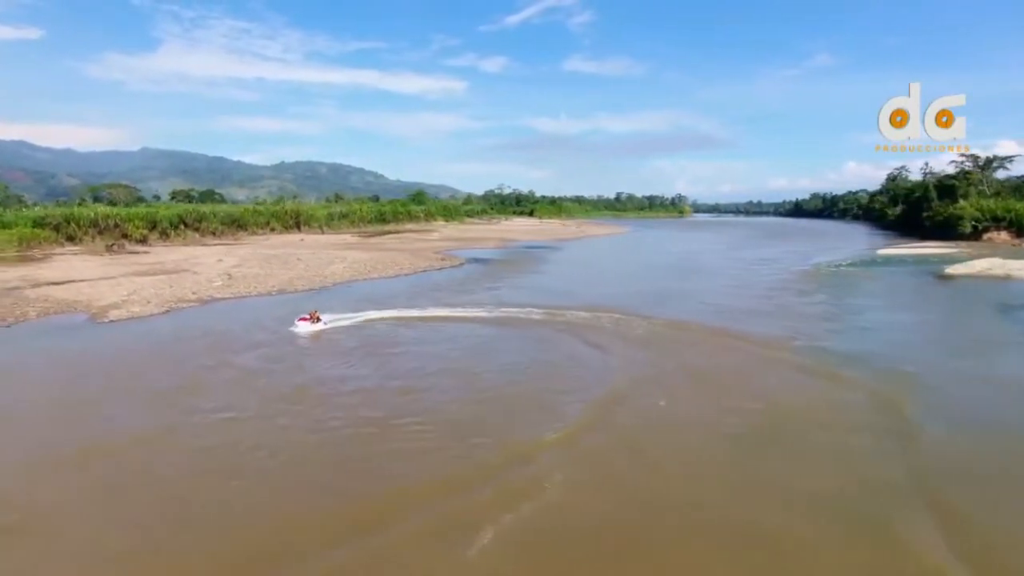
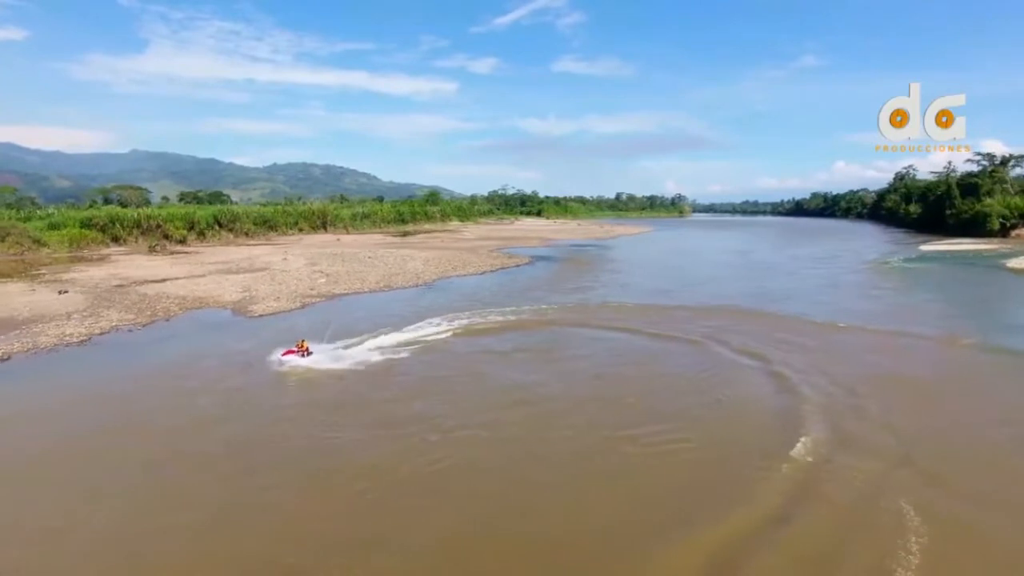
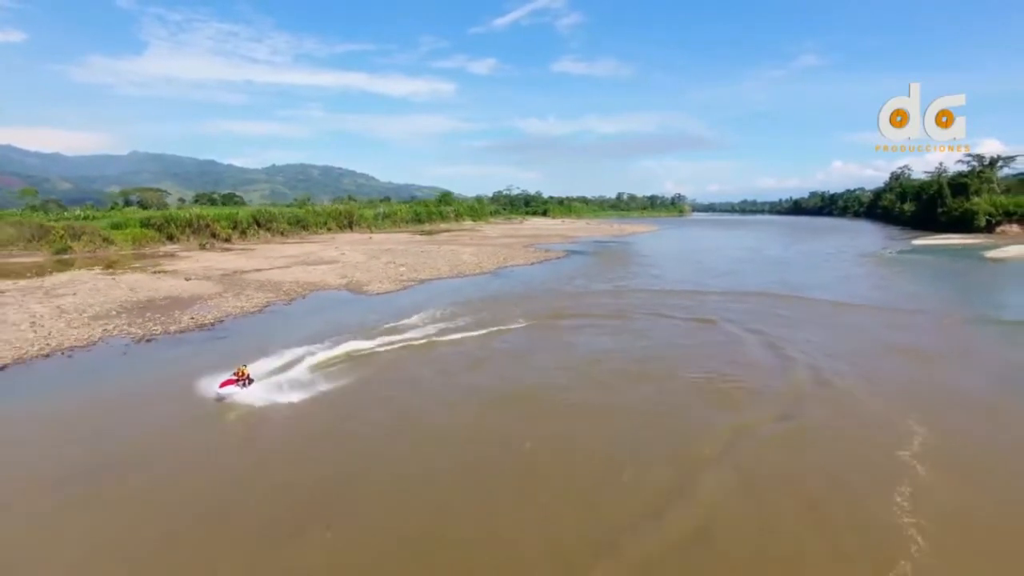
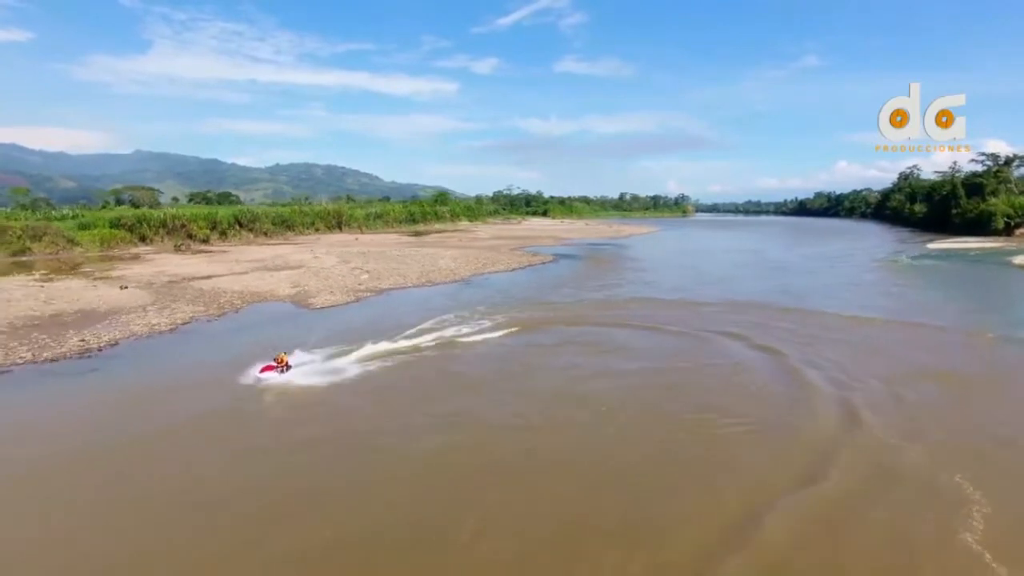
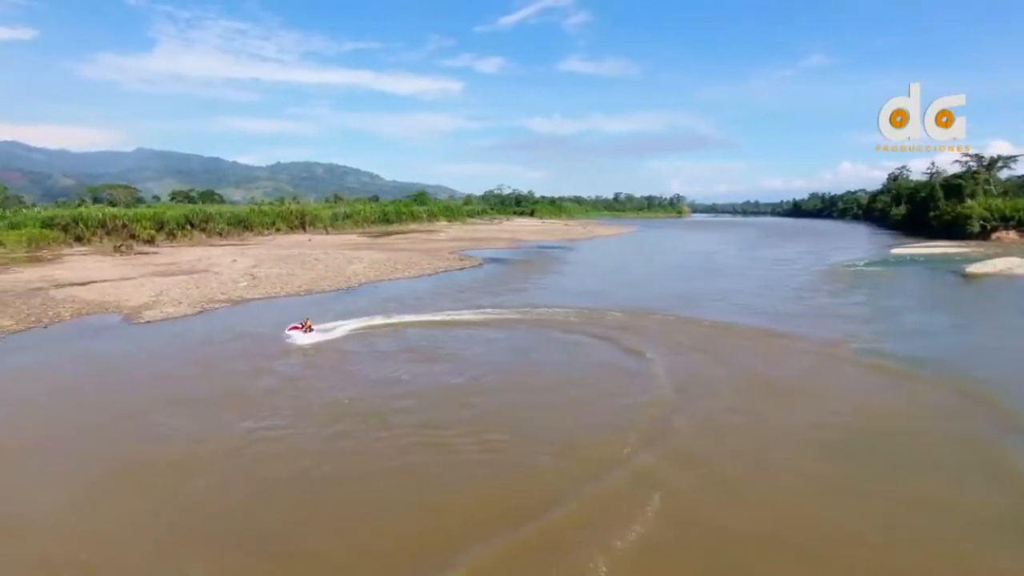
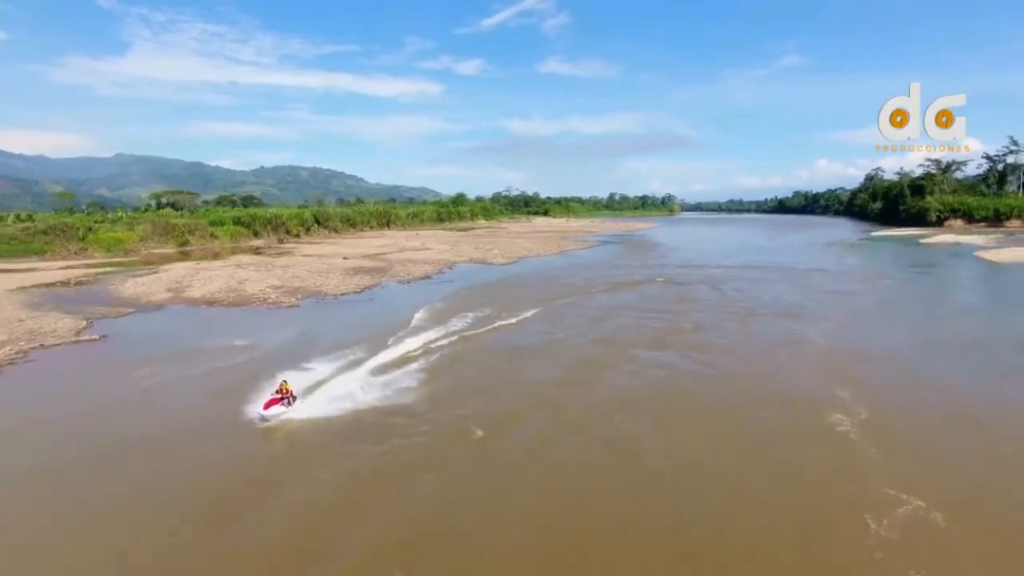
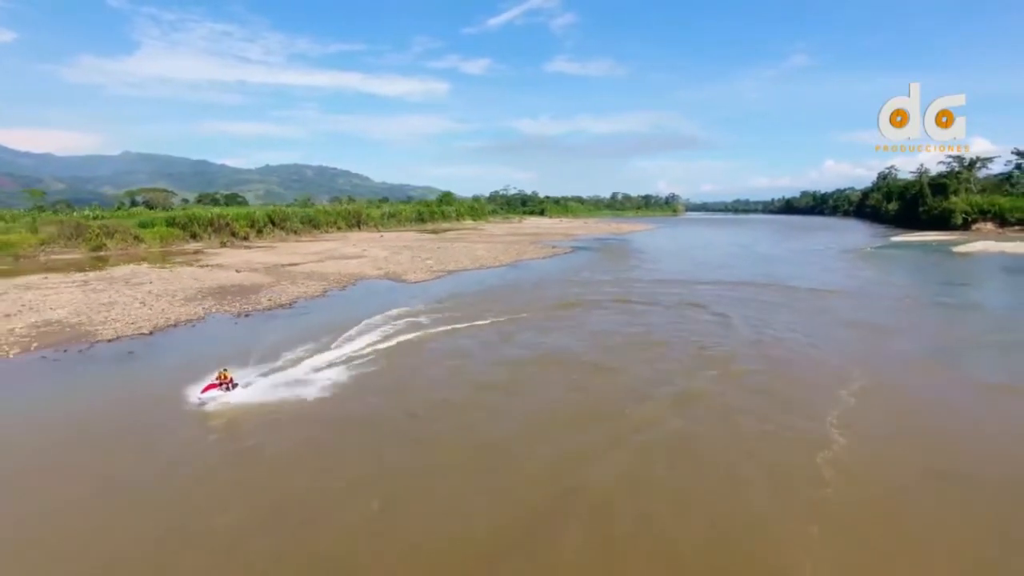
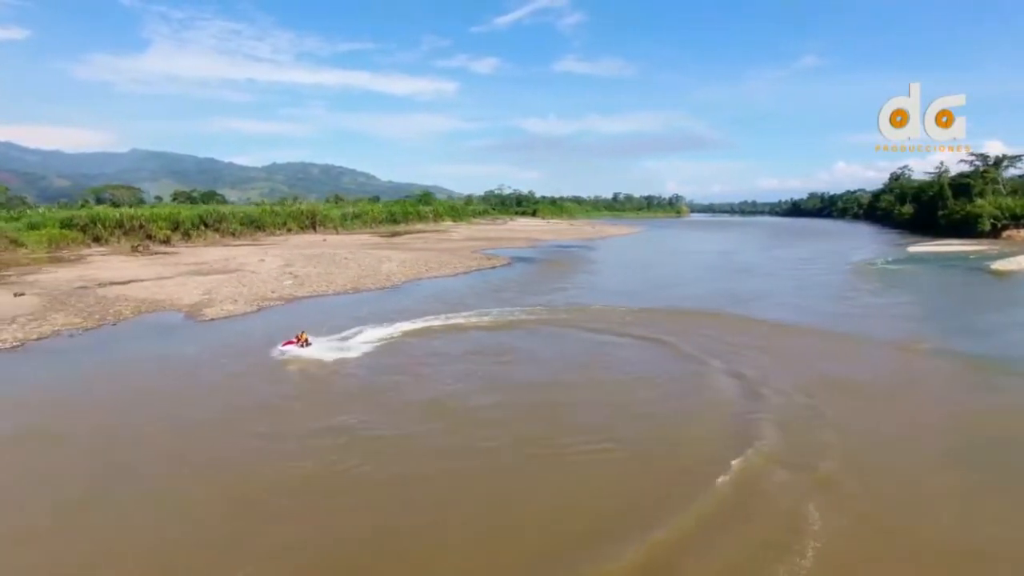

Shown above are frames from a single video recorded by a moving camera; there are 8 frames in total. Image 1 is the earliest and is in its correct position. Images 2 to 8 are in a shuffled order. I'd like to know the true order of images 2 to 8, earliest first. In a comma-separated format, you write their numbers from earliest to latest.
5, 8, 2, 4, 3, 7, 6
